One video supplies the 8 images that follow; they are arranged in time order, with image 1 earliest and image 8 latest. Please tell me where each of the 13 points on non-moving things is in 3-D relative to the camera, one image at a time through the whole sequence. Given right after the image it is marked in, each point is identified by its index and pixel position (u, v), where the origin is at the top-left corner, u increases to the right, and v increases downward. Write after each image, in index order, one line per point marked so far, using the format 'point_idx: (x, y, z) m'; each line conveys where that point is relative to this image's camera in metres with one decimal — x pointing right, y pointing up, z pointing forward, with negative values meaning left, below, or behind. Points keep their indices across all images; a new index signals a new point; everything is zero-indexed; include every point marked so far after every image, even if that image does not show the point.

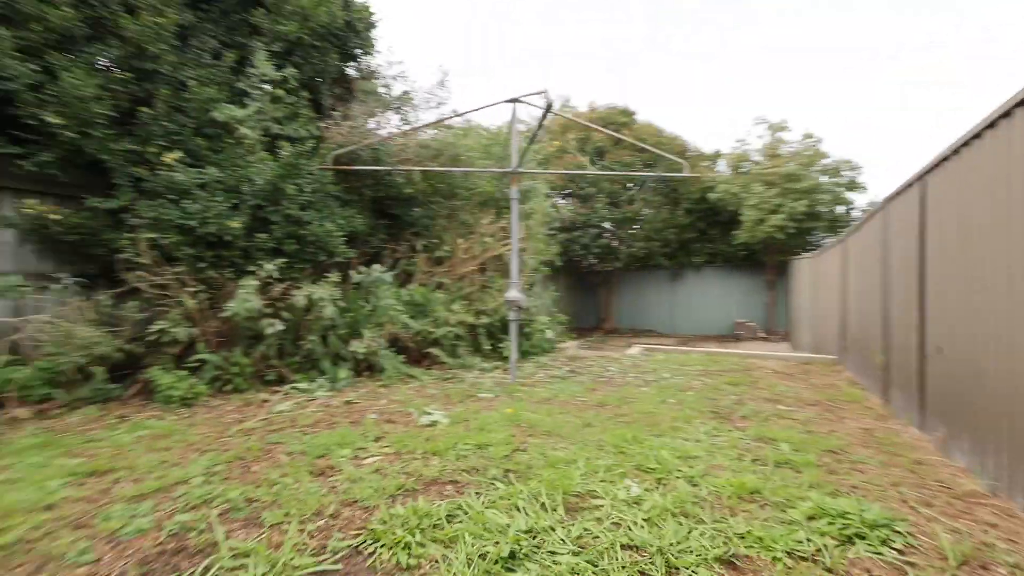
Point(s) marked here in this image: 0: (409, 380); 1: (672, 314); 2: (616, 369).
0: (-0.9, -0.8, +4.3) m
1: (+4.1, -0.7, +12.2) m
2: (+1.2, -0.9, +5.4) m
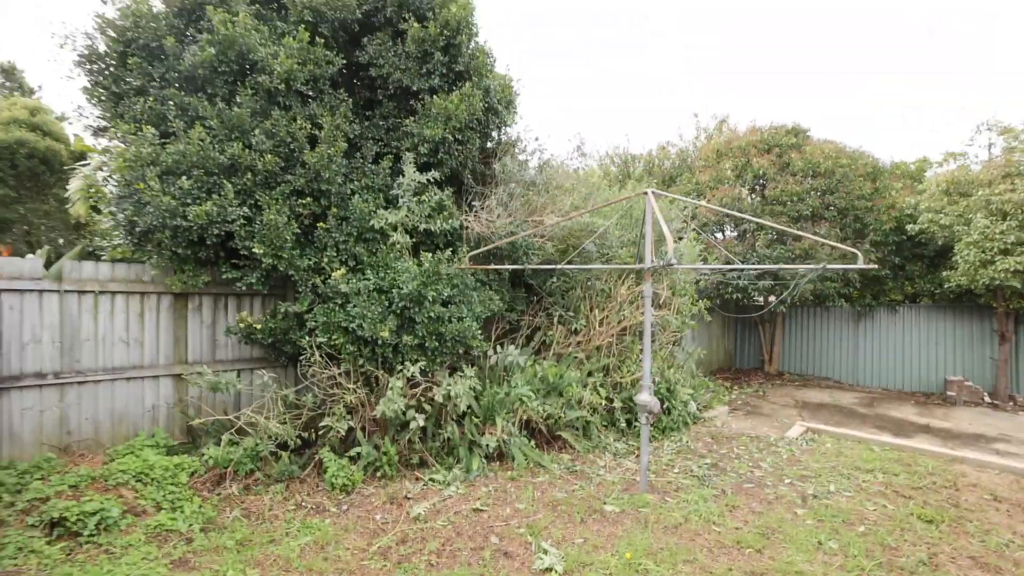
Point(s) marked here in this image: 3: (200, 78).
0: (+0.2, -1.7, +4.4) m
1: (+7.4, -1.6, +10.3) m
2: (+2.6, -1.8, +4.8) m
3: (-3.0, +2.0, +4.6) m
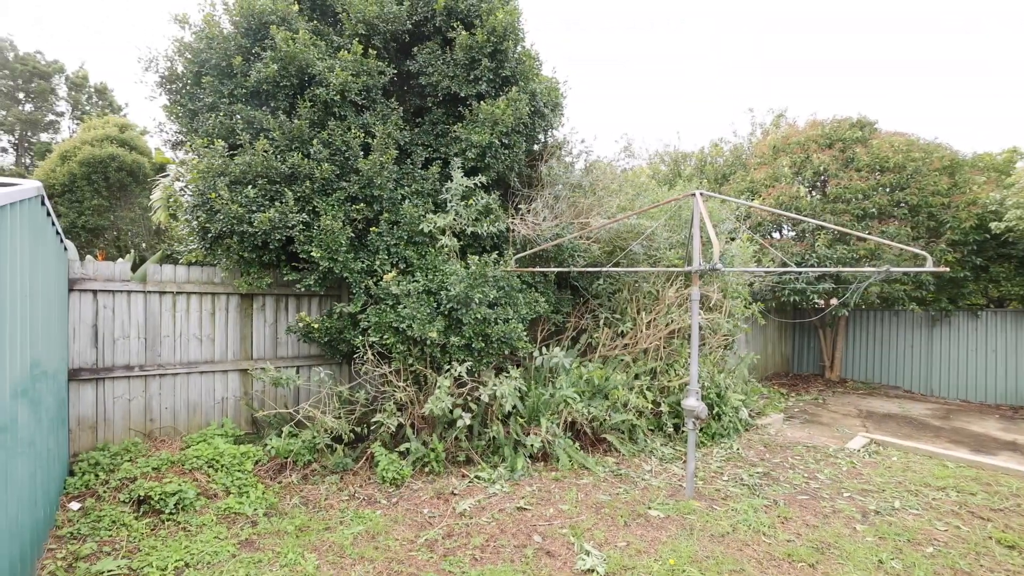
0: (+0.6, -1.7, +4.4) m
1: (+8.4, -1.6, +9.6) m
2: (+3.0, -1.8, +4.6) m
3: (-2.6, +2.0, +4.9) m
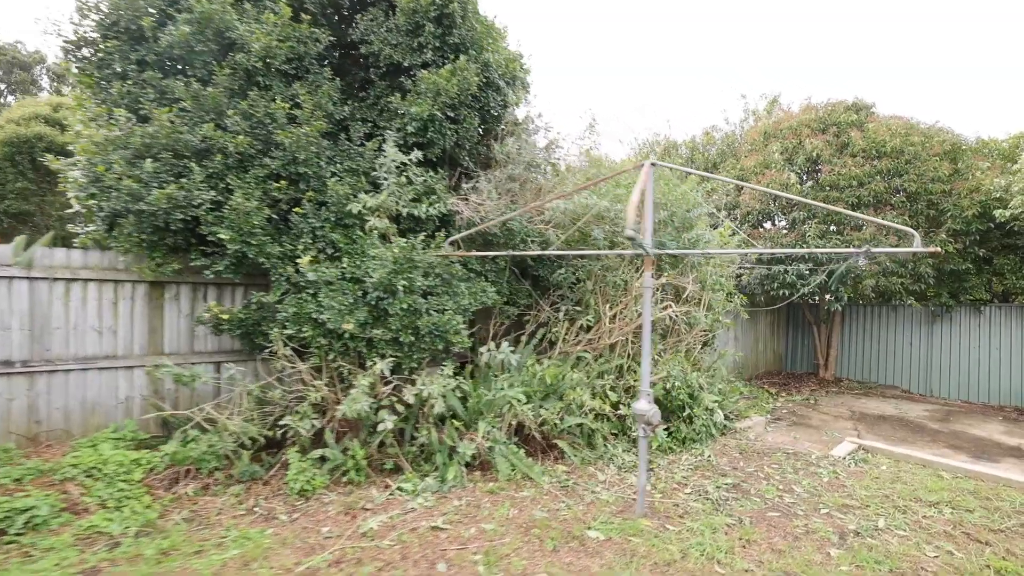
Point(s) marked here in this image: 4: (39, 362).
0: (+0.1, -1.6, +3.9) m
1: (+7.9, -1.5, +9.0) m
2: (+2.5, -1.7, +4.0) m
3: (-3.1, +2.1, +4.4) m
4: (-3.8, -0.6, +3.8) m
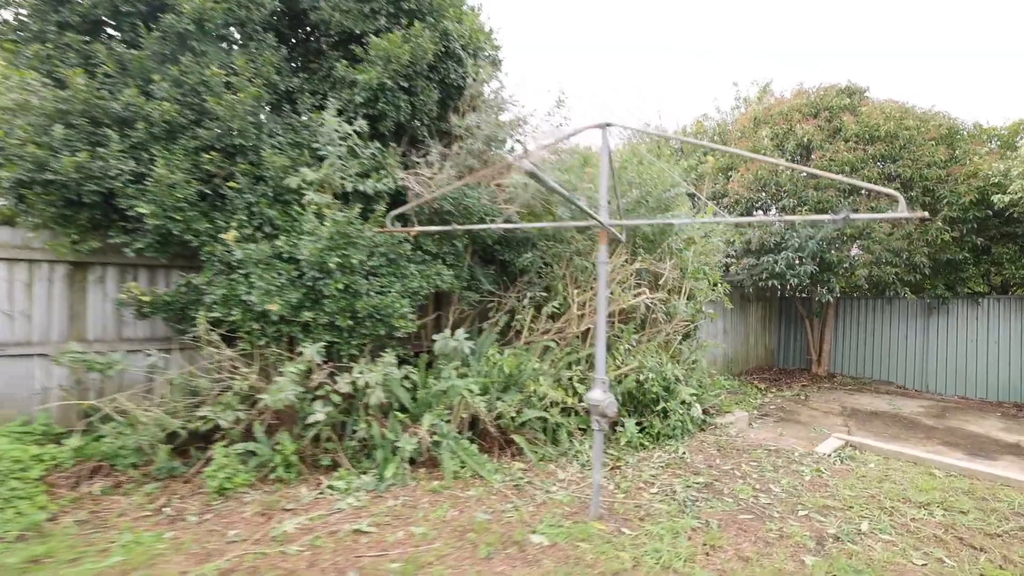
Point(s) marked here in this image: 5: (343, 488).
0: (-0.3, -1.4, +3.5) m
1: (+7.5, -1.4, +8.6) m
2: (+2.1, -1.6, +3.7) m
3: (-3.5, +2.3, +4.1) m
4: (-4.2, -0.4, +3.4) m
5: (-1.2, -1.4, +3.3) m
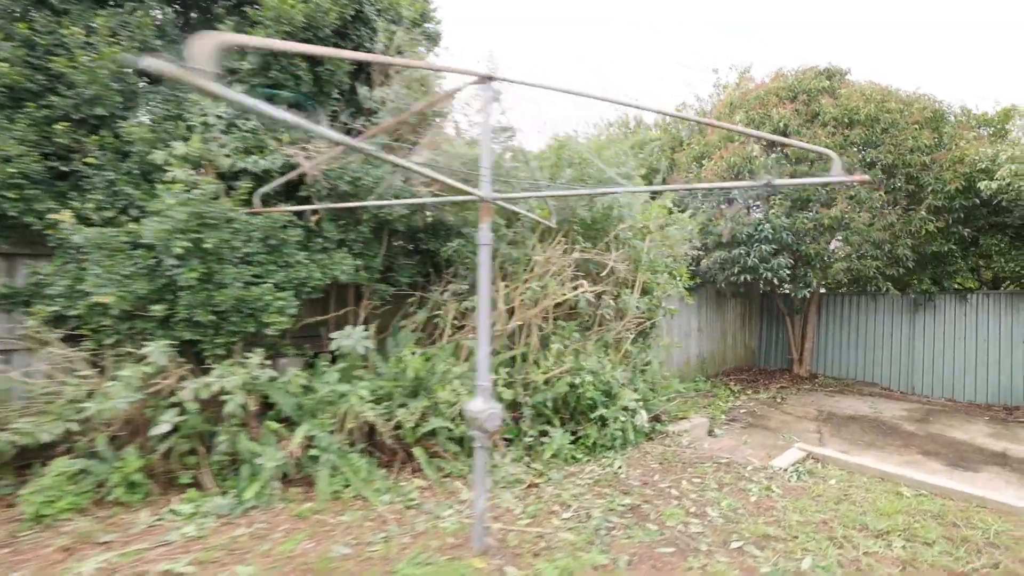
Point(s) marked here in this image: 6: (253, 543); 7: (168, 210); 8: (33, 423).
0: (-1.0, -1.4, +3.0) m
1: (+6.8, -1.3, +8.1) m
2: (+1.4, -1.5, +3.1) m
3: (-4.2, +2.3, +3.5) m
4: (-4.9, -0.4, +2.9) m
5: (-1.9, -1.3, +2.8) m
6: (-1.4, -1.4, +2.6) m
7: (-2.2, +0.5, +3.0) m
8: (-2.9, -0.8, +2.8) m
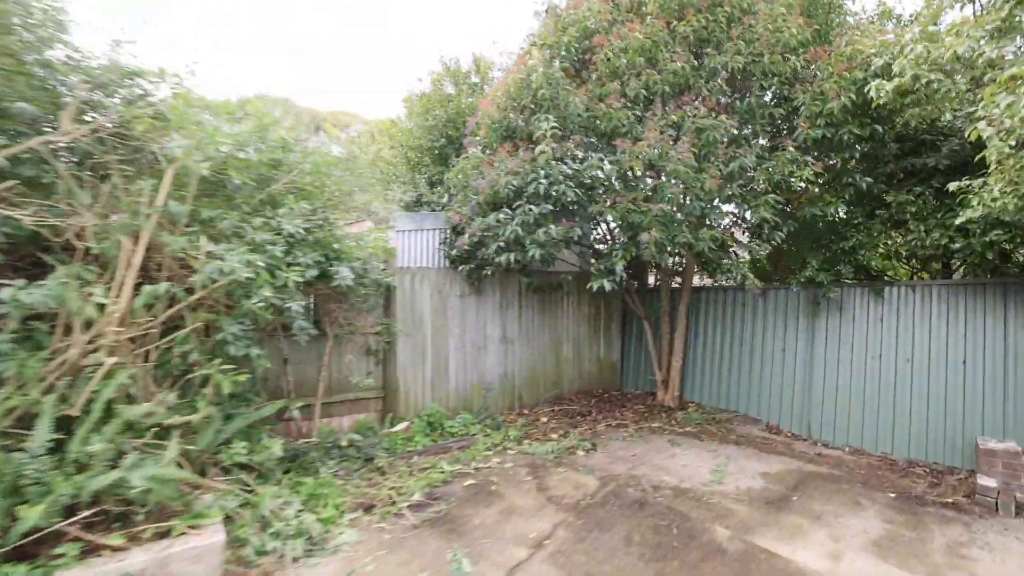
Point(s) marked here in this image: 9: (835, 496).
0: (-4.6, -1.2, +0.4) m
1: (+3.3, -1.2, +5.4) m
2: (-2.2, -1.4, +0.5) m
3: (-7.7, +2.5, +1.0) m
4: (-8.4, -0.2, +0.3) m
5: (-5.4, -1.2, +0.1) m
6: (-4.9, -1.2, -0.1) m
7: (-5.7, +0.6, +0.4) m
8: (-6.4, -0.7, +0.2) m
9: (+2.6, -1.7, +3.8) m
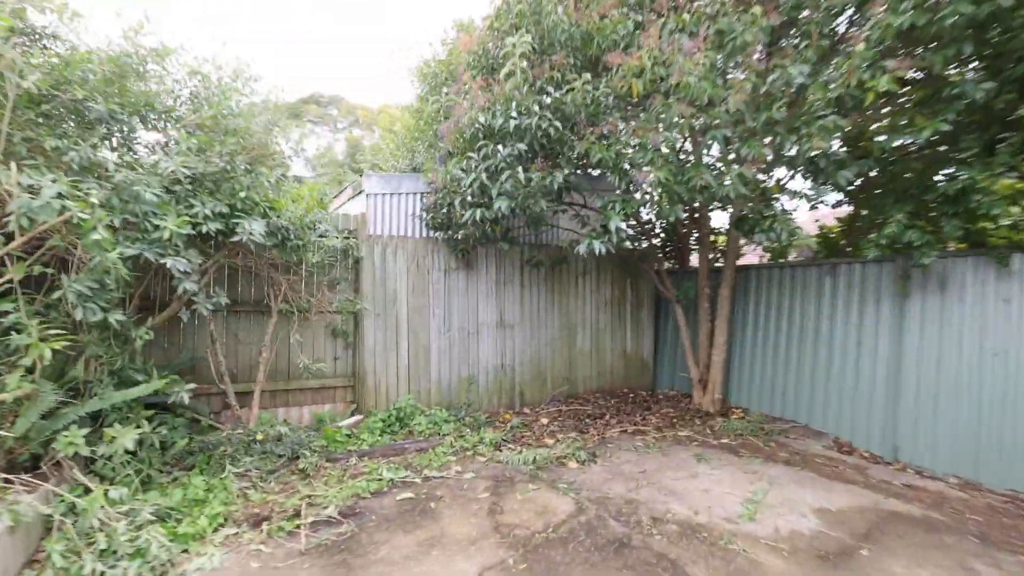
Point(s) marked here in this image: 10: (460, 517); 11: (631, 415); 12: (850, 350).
0: (-5.3, -0.9, +0.2) m
1: (+3.2, -0.9, +4.0) m
2: (-3.0, -1.1, -0.1) m
3: (-8.4, +2.8, +1.2) m
4: (-9.2, +0.1, +0.7) m
5: (-6.2, -0.9, +0.1) m
6: (-5.8, -0.9, -0.2) m
7: (-6.5, +0.9, +0.4) m
8: (-7.2, -0.4, +0.3) m
9: (+2.2, -1.4, +2.5) m
10: (-0.2, -1.4, +2.7) m
11: (+1.3, -1.3, +5.0) m
12: (+3.0, -0.6, +4.3) m
